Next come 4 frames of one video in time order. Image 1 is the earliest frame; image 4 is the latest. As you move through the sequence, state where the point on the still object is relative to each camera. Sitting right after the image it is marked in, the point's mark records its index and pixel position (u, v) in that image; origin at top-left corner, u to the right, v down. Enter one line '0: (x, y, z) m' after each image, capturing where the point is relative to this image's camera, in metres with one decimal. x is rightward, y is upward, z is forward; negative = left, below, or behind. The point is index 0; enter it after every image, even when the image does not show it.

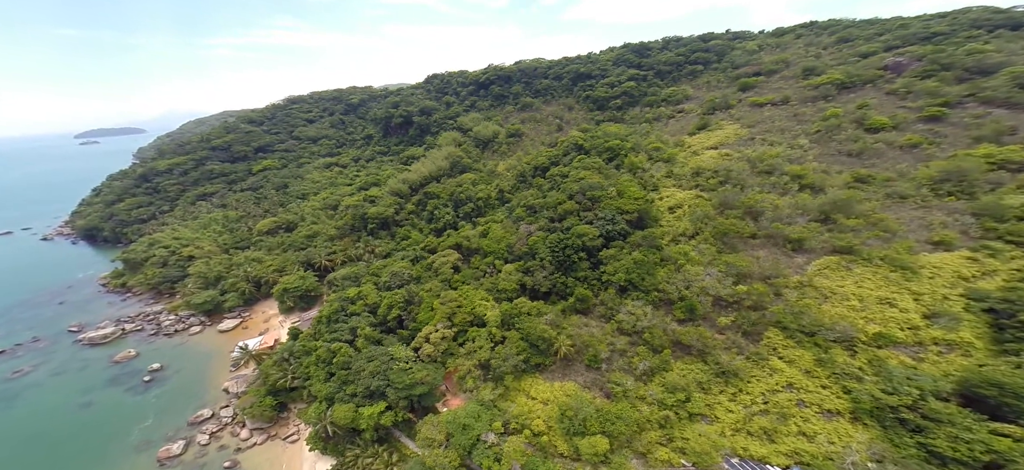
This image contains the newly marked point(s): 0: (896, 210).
0: (+22.2, +1.4, +19.6) m
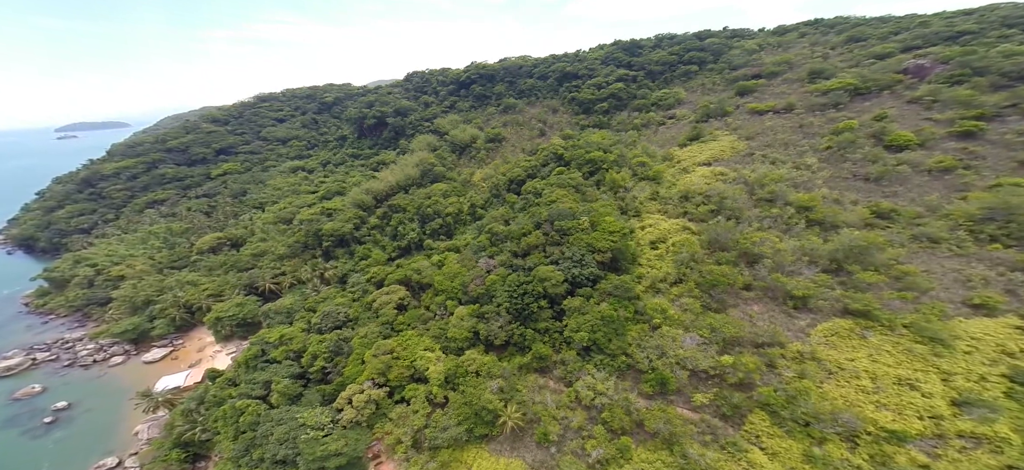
0: (+19.3, -1.0, +15.8) m
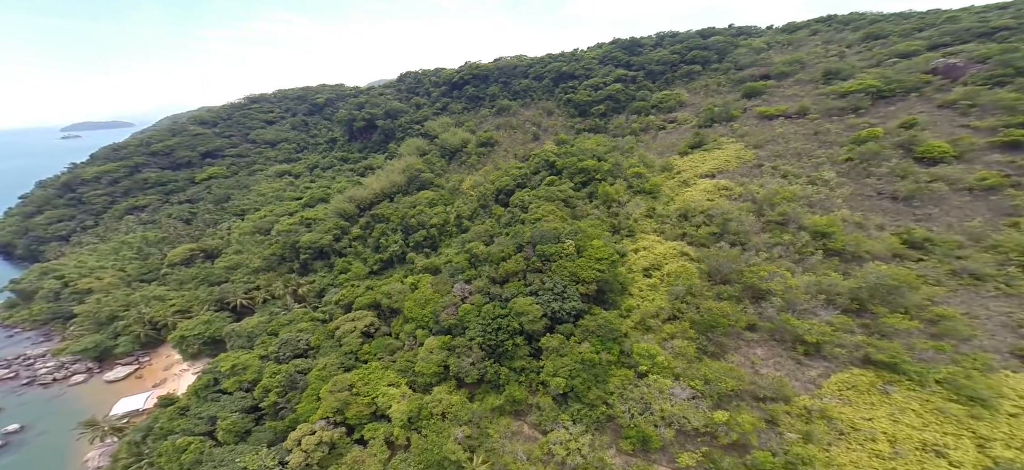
0: (+17.9, -2.4, +13.2) m
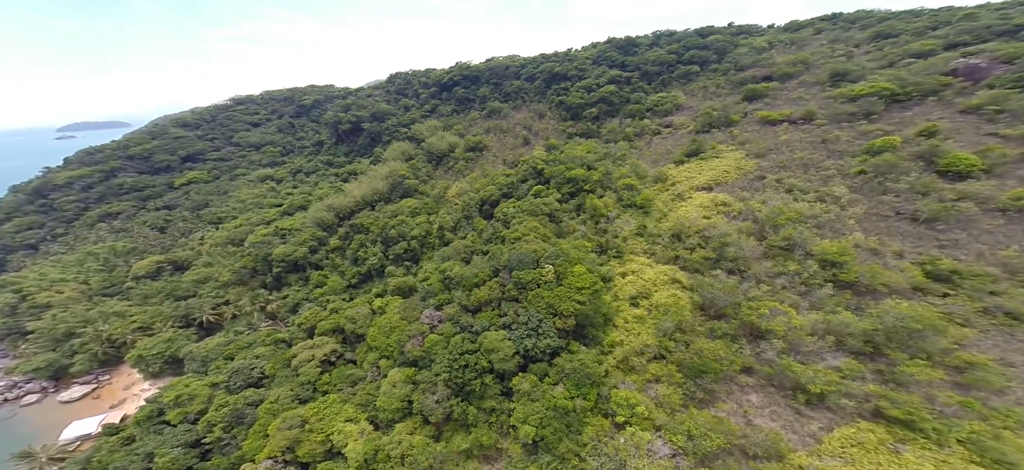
0: (+16.4, -3.6, +11.2) m
